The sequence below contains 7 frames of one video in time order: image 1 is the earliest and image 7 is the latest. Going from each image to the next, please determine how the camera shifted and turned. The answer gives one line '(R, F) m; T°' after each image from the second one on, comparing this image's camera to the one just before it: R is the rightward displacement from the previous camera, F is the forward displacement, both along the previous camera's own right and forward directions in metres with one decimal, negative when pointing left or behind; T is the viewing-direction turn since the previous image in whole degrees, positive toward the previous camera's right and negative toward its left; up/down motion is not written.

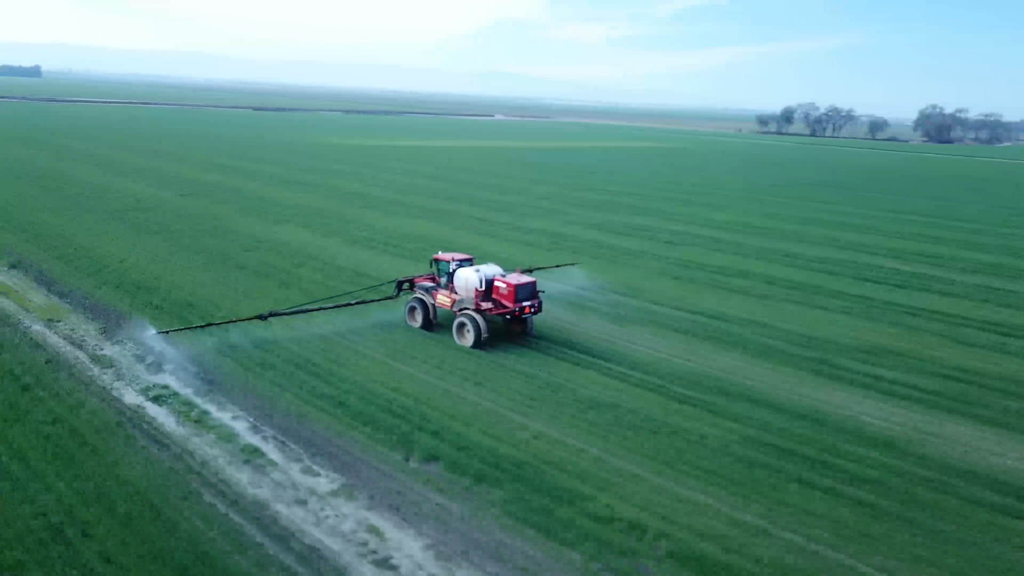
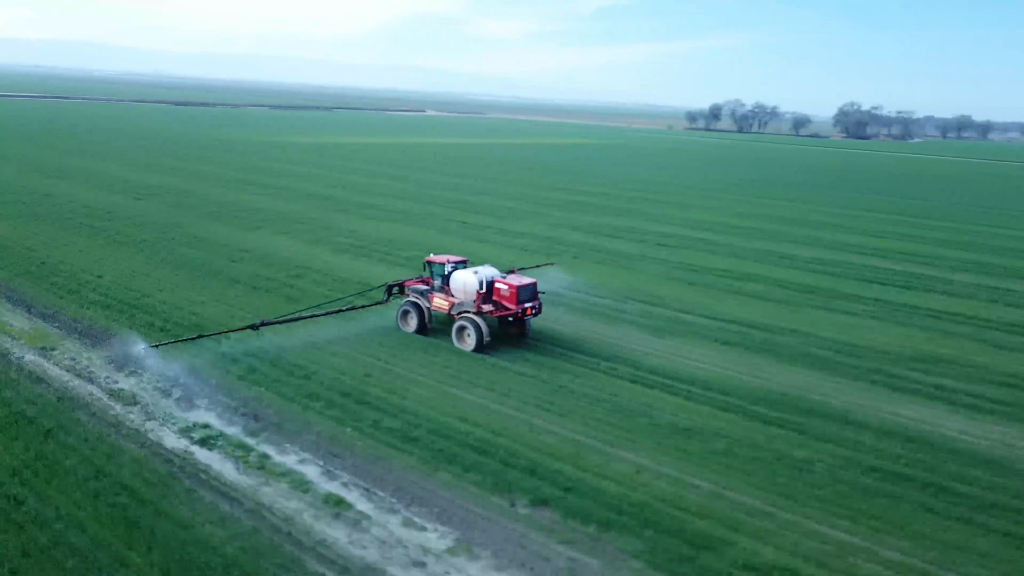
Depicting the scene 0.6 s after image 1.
(-1.9, +0.9) m; +5°
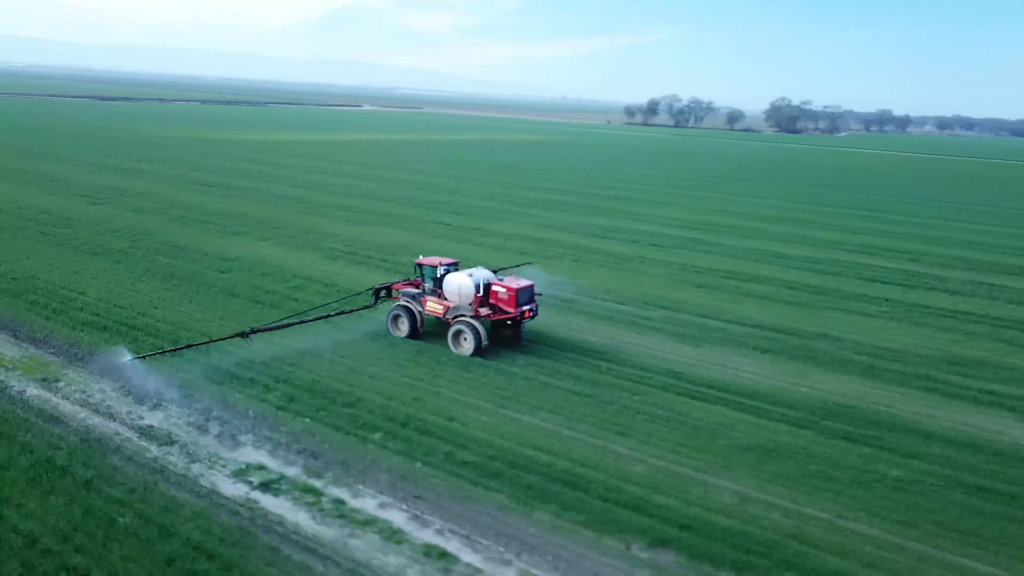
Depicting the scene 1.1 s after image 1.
(-1.7, +0.8) m; +5°
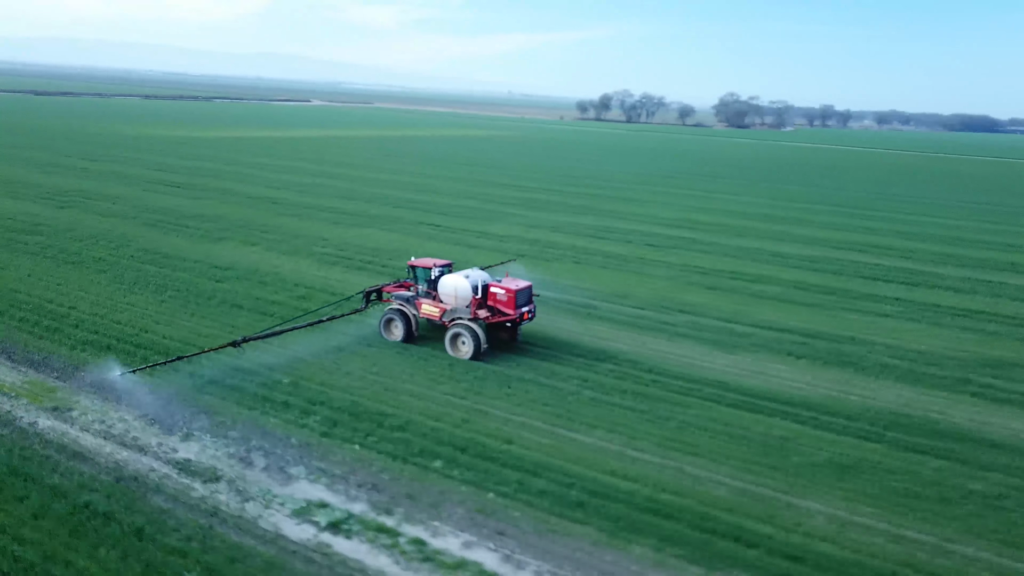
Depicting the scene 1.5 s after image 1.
(-1.4, +0.7) m; +4°
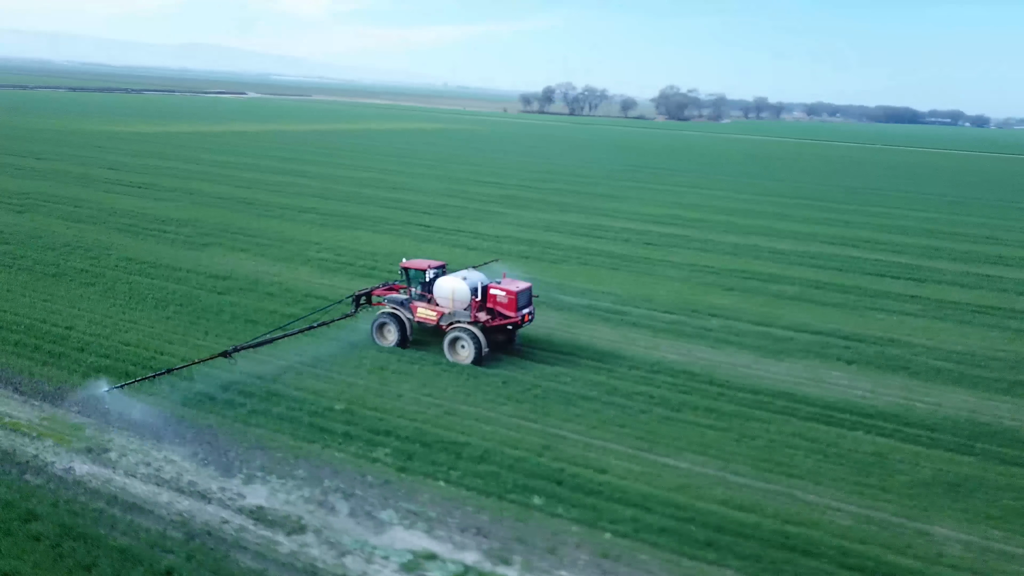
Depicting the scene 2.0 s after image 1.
(-1.7, +0.8) m; +4°
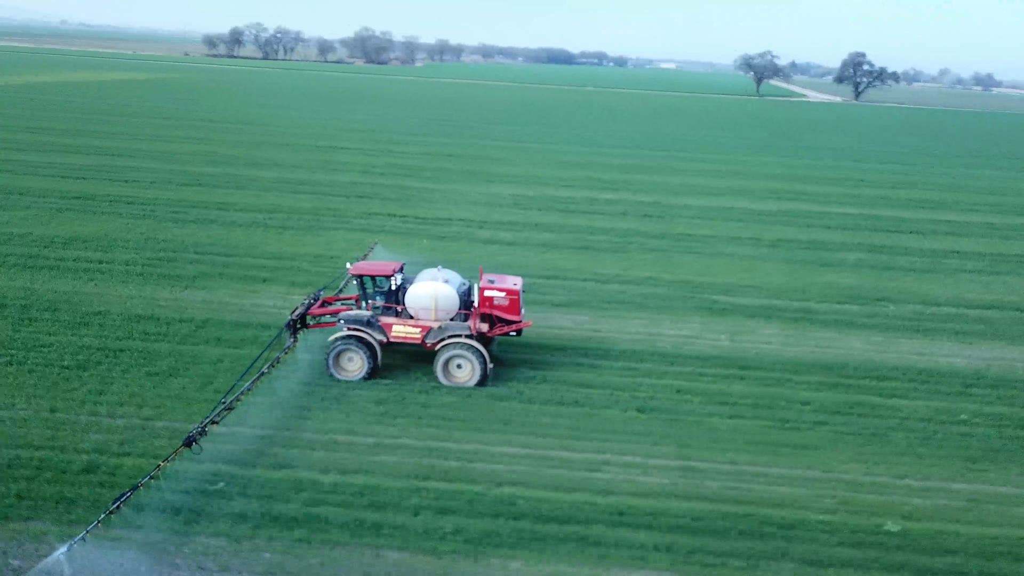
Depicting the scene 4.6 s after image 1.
(-8.0, +4.8) m; +22°
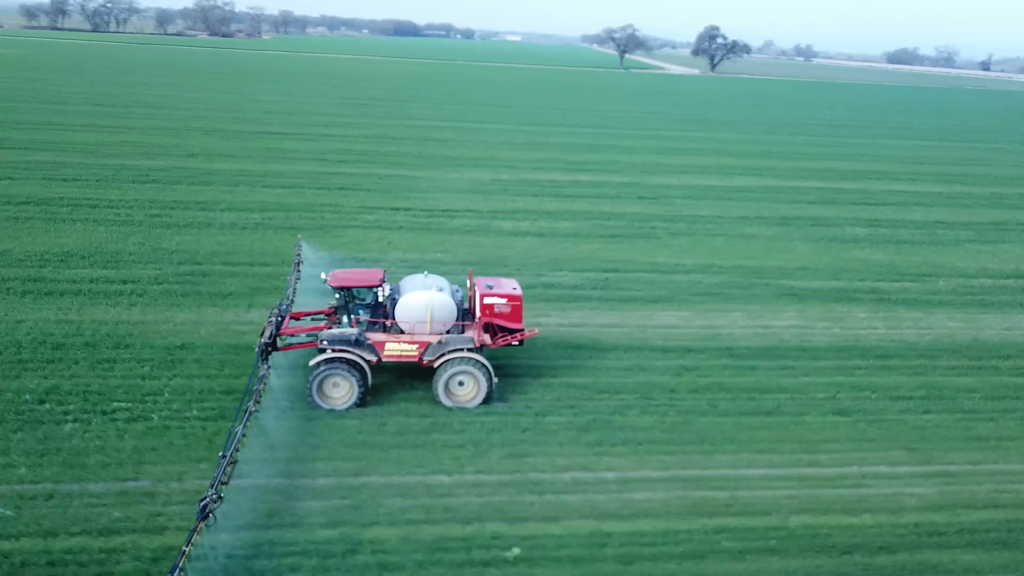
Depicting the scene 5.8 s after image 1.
(-3.9, +1.2) m; +10°
